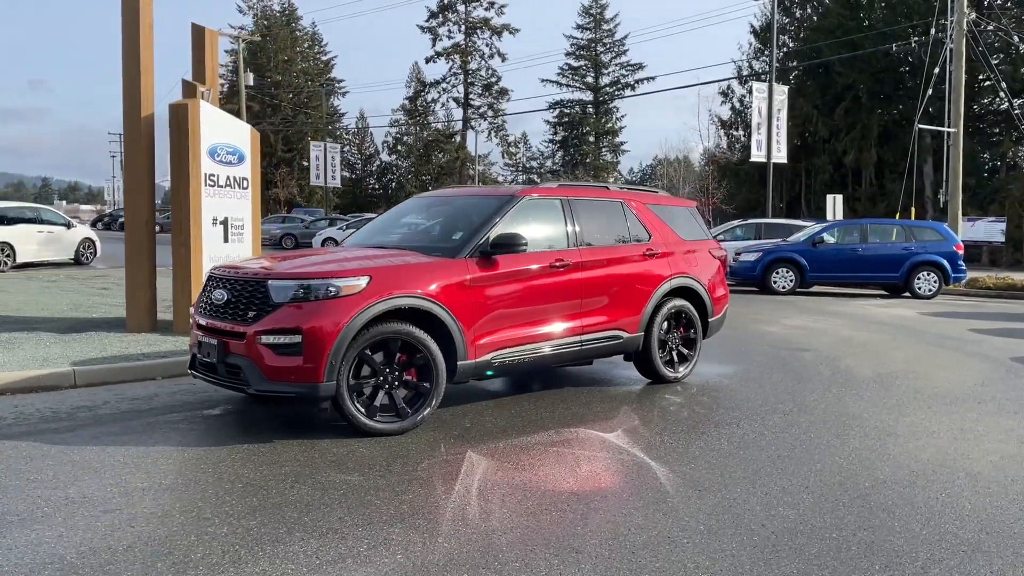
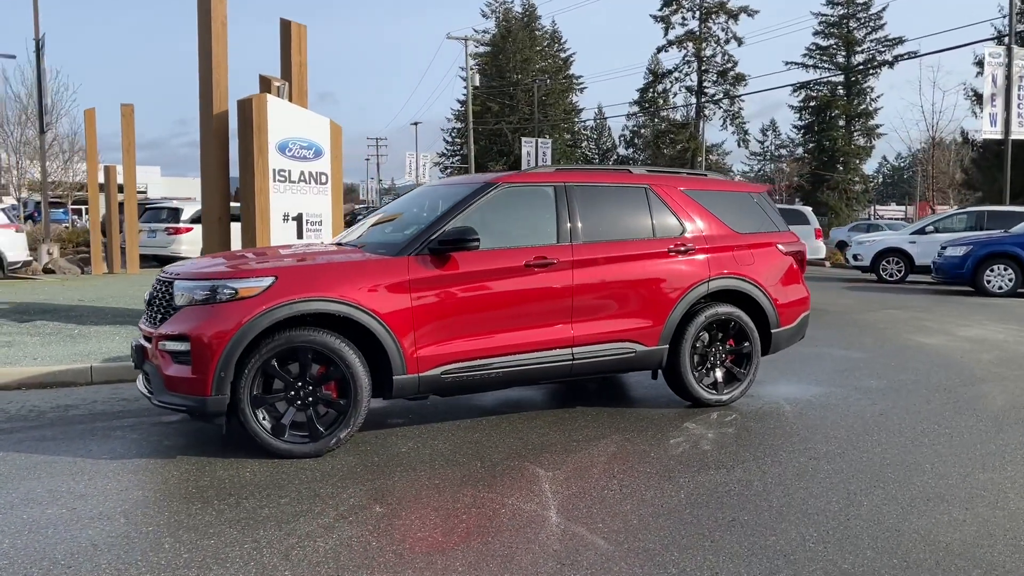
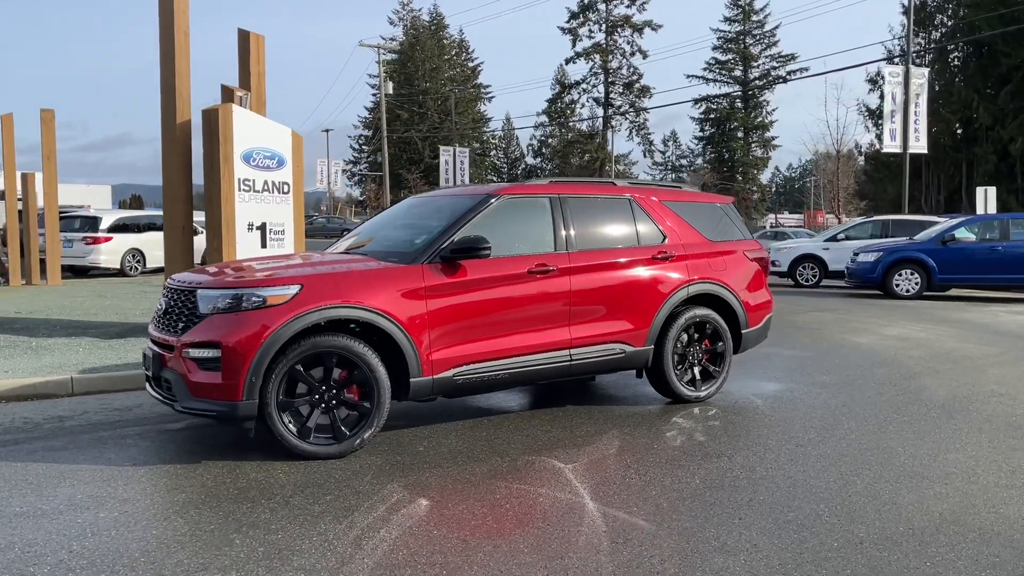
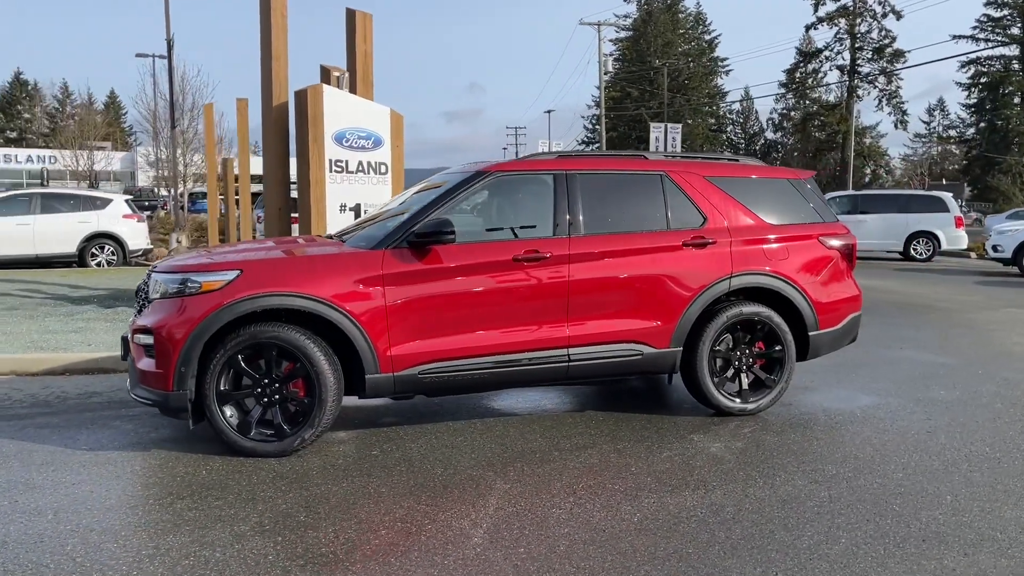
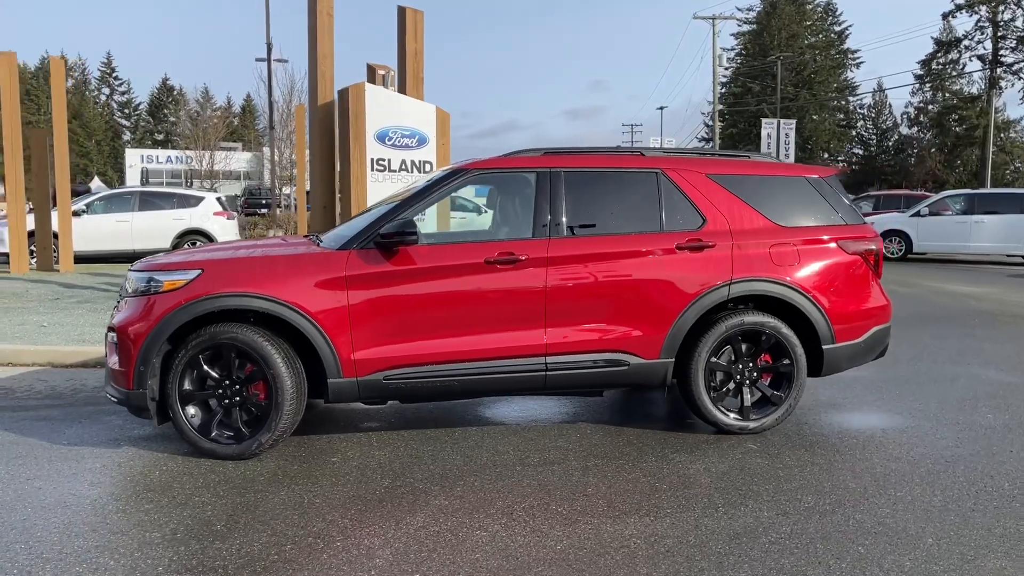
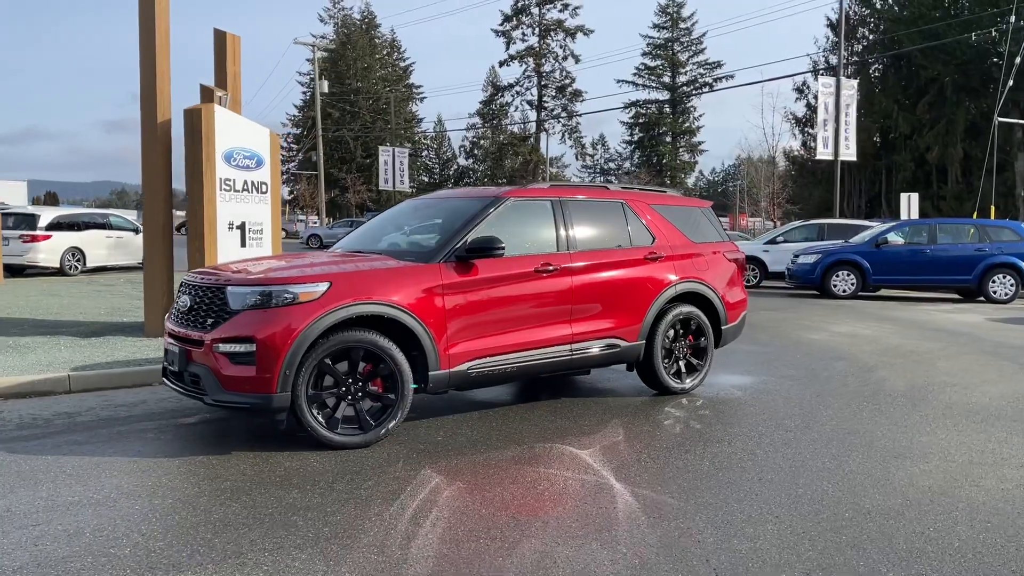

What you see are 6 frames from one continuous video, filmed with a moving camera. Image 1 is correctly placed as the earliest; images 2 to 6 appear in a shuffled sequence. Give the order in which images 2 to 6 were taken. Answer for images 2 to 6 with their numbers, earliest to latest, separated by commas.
6, 3, 2, 4, 5
